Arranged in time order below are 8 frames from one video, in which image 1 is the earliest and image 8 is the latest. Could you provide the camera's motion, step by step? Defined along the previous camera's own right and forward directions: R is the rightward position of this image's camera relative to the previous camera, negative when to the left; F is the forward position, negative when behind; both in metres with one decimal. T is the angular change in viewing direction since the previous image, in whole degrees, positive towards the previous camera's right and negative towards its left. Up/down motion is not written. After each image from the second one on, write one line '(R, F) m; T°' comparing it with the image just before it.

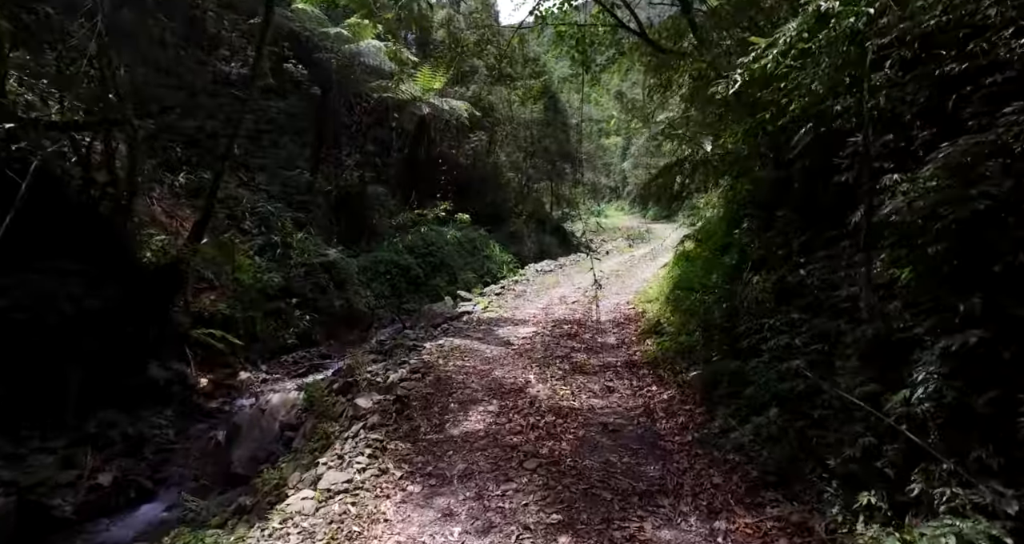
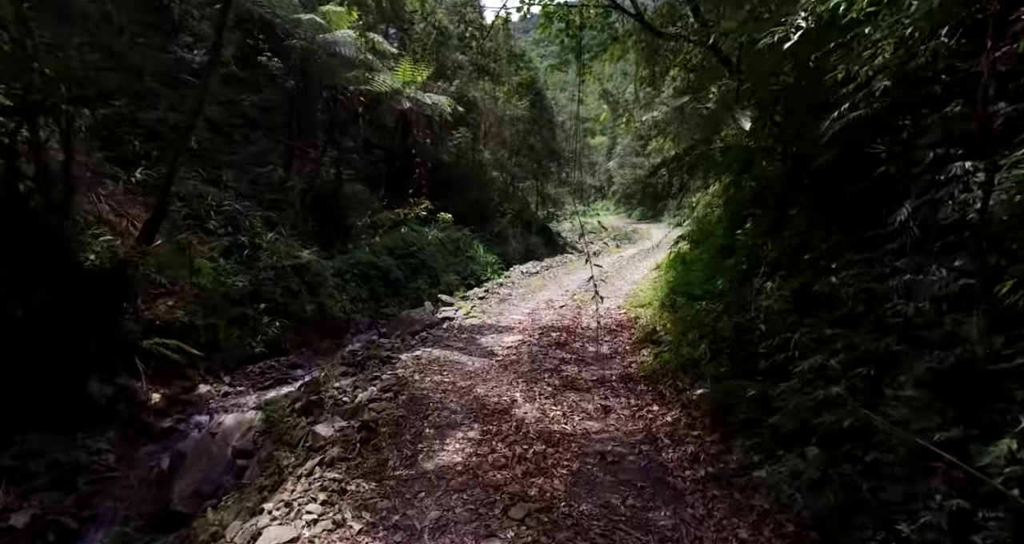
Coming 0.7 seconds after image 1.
(0.0, +0.5) m; +2°
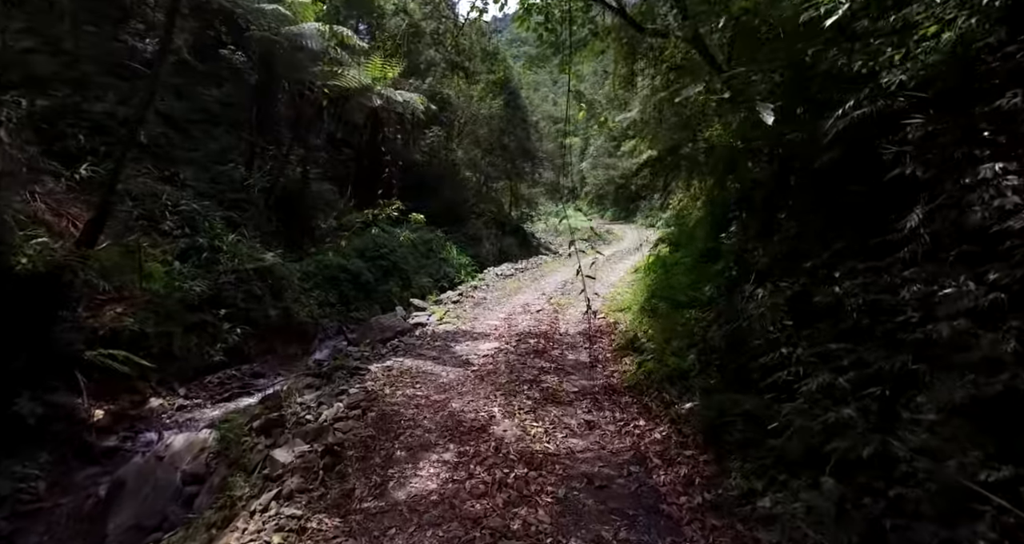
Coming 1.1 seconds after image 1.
(0.0, +0.3) m; +3°
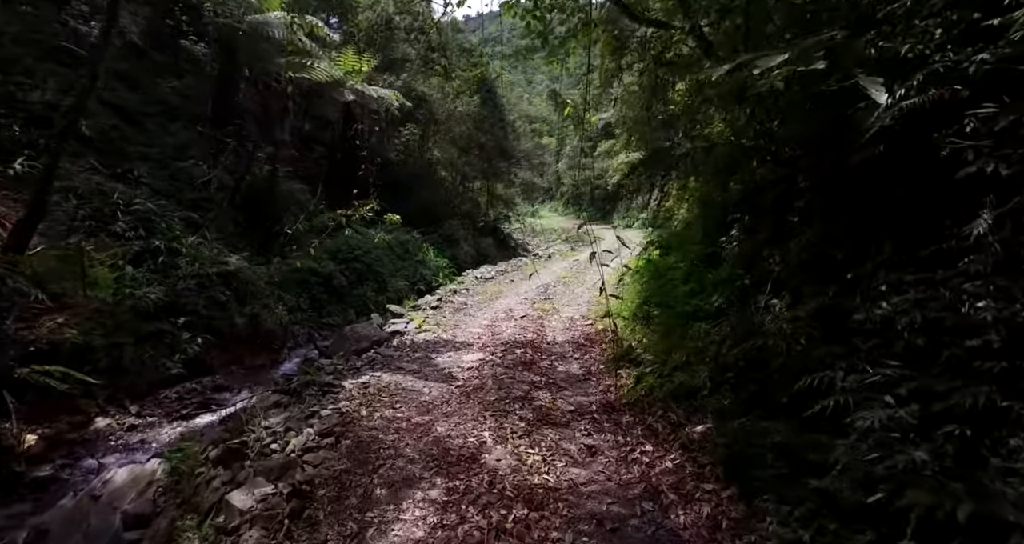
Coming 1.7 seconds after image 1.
(-0.1, +0.4) m; +3°
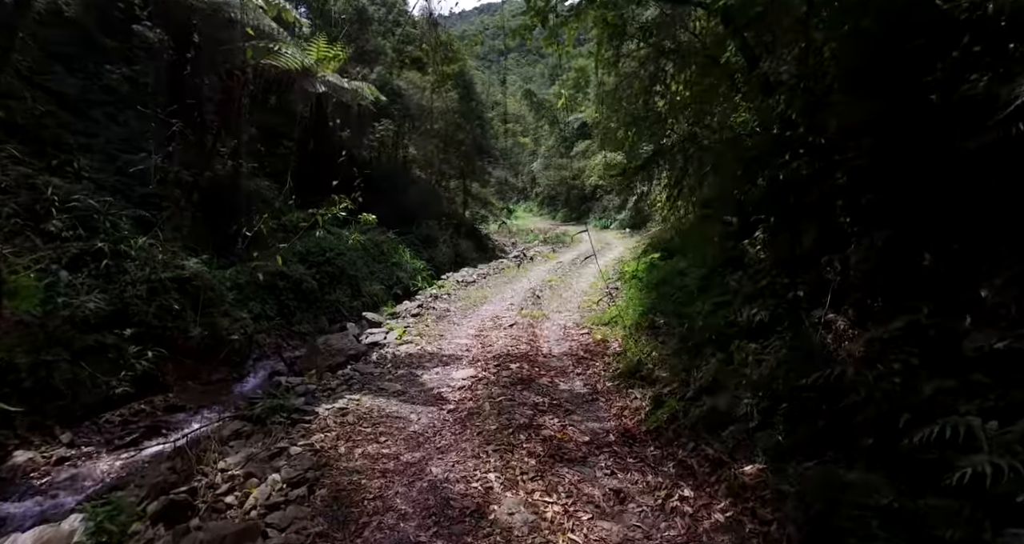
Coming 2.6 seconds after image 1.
(-0.2, +0.6) m; +3°
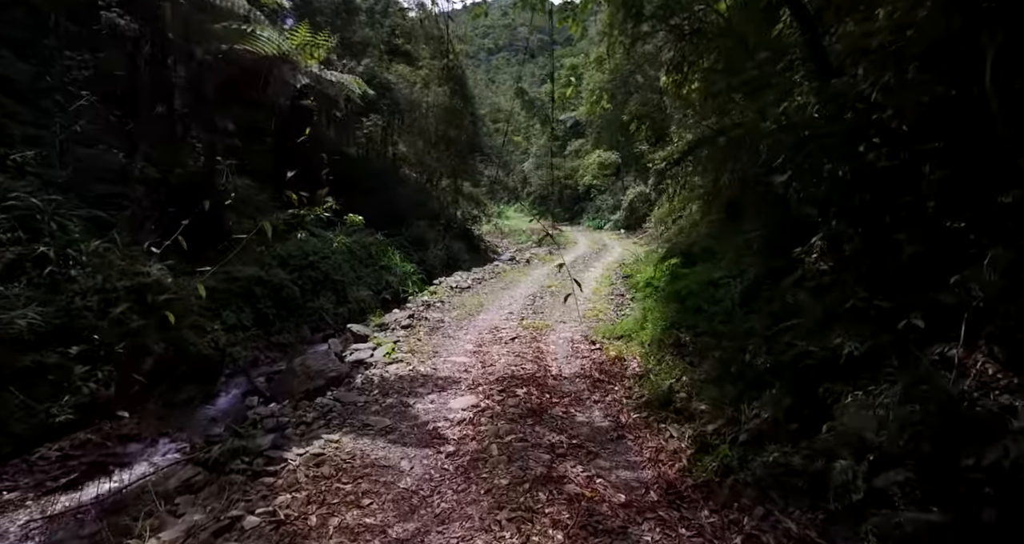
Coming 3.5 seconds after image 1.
(-0.1, +0.7) m; +1°
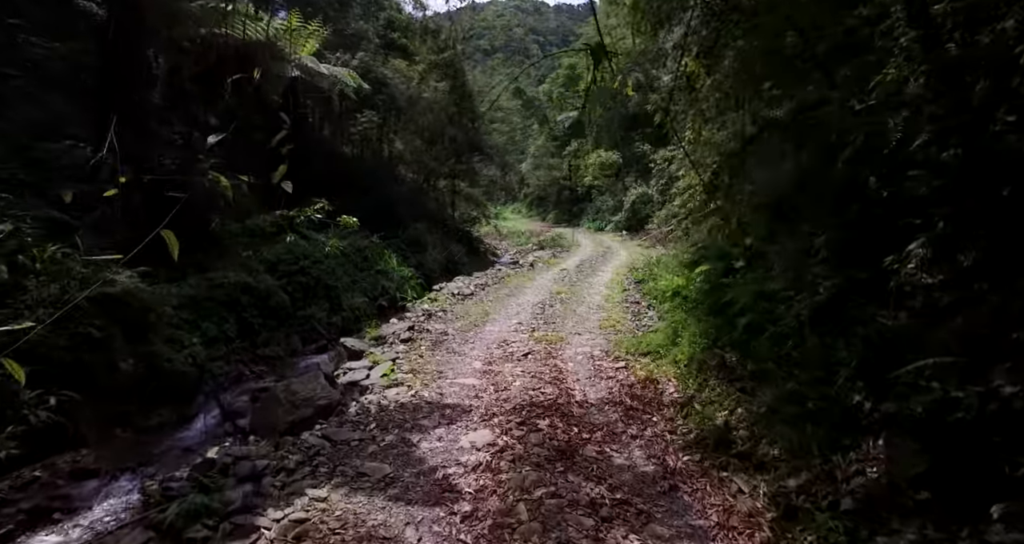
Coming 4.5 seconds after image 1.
(-0.2, +0.7) m; 0°
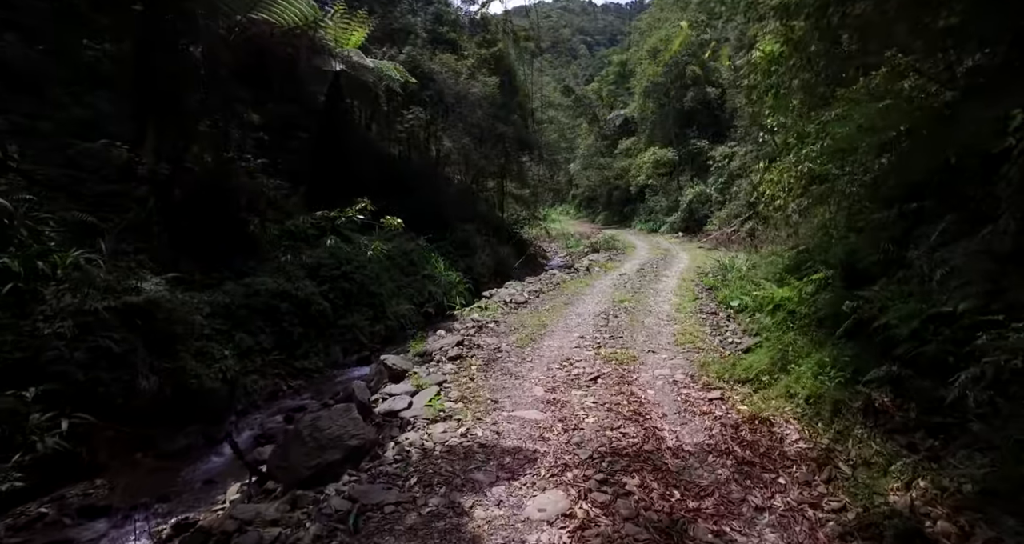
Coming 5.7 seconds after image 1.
(-0.2, +0.9) m; -5°
